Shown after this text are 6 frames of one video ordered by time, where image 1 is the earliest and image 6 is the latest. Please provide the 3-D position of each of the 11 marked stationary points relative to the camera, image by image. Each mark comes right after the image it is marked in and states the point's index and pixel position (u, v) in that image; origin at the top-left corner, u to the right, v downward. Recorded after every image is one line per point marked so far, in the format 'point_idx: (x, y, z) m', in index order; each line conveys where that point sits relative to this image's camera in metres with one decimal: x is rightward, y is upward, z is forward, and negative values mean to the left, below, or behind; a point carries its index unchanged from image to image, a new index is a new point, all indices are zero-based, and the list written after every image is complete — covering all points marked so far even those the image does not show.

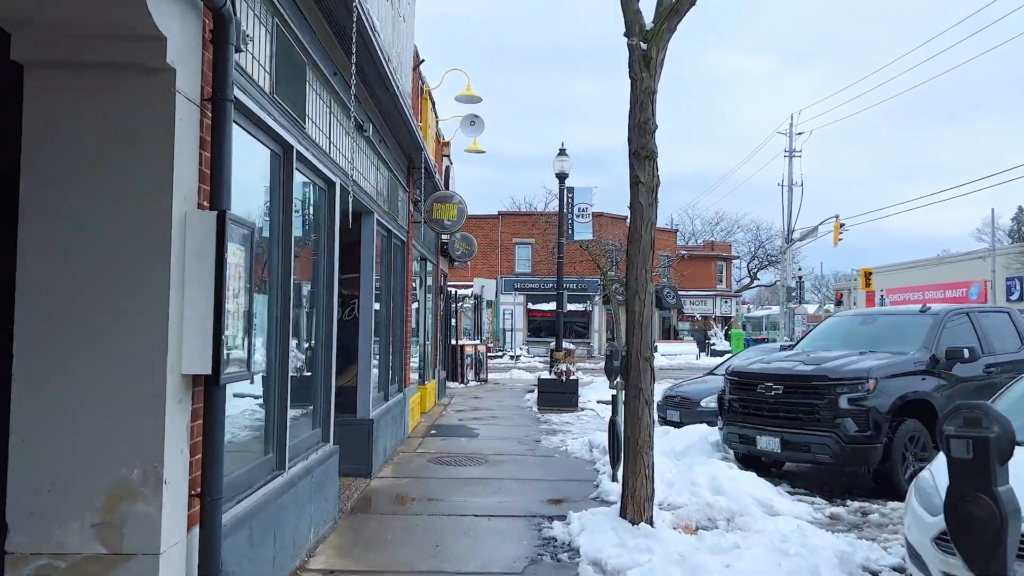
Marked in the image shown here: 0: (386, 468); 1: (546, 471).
0: (-1.3, -1.9, +8.3) m
1: (+0.3, -1.9, +8.3) m
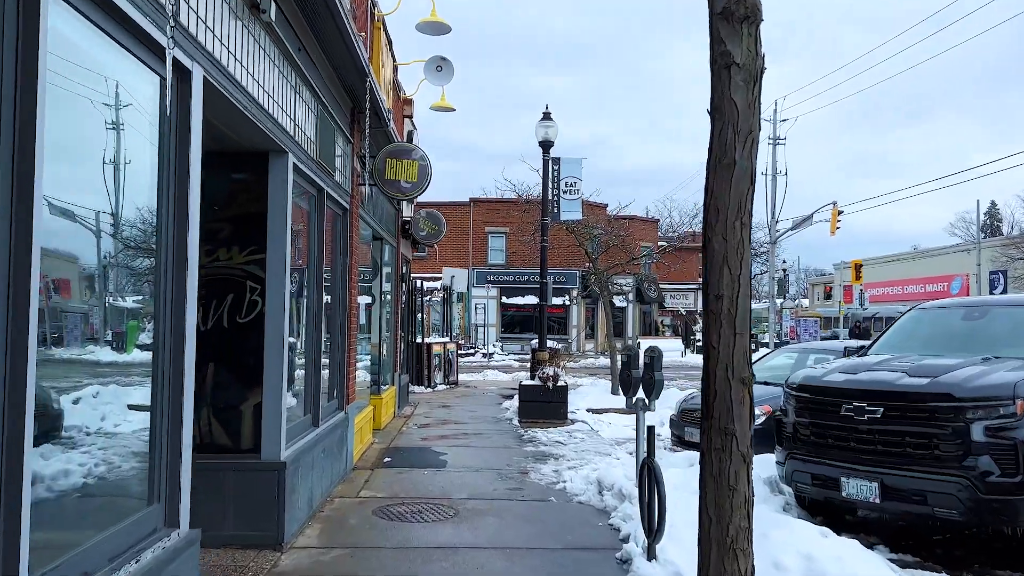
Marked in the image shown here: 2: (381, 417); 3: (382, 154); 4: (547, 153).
0: (-1.4, -1.7, +5.8) m
1: (+0.2, -1.8, +5.8) m
2: (-1.8, -1.8, +10.8) m
3: (-1.3, +1.3, +8.1) m
4: (+0.6, +2.3, +13.7) m
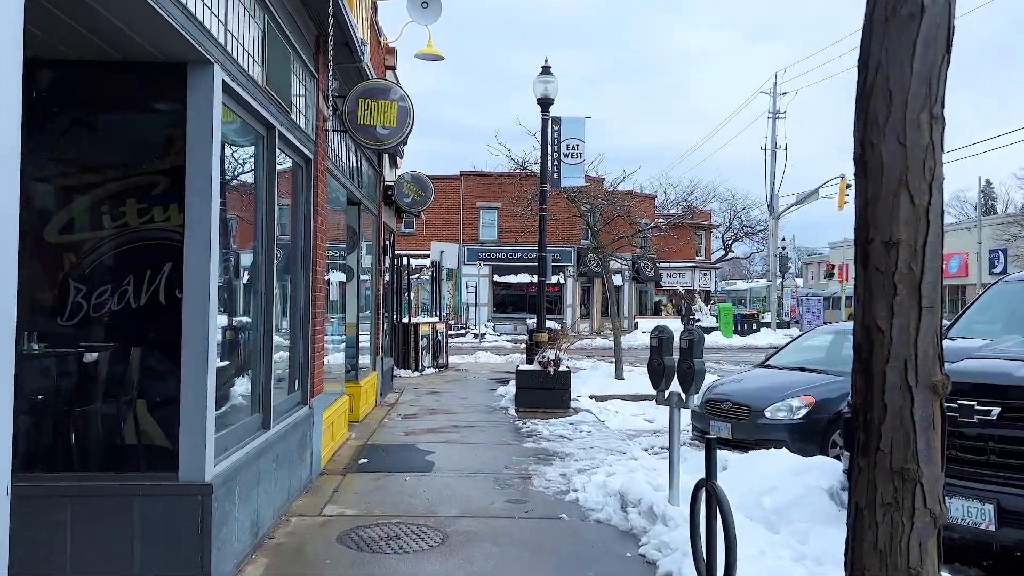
0: (-1.4, -1.5, +4.4) m
1: (+0.2, -1.5, +4.5) m
2: (-1.8, -1.4, +9.5) m
3: (-1.3, +1.6, +6.7) m
4: (+0.5, +2.7, +12.3) m
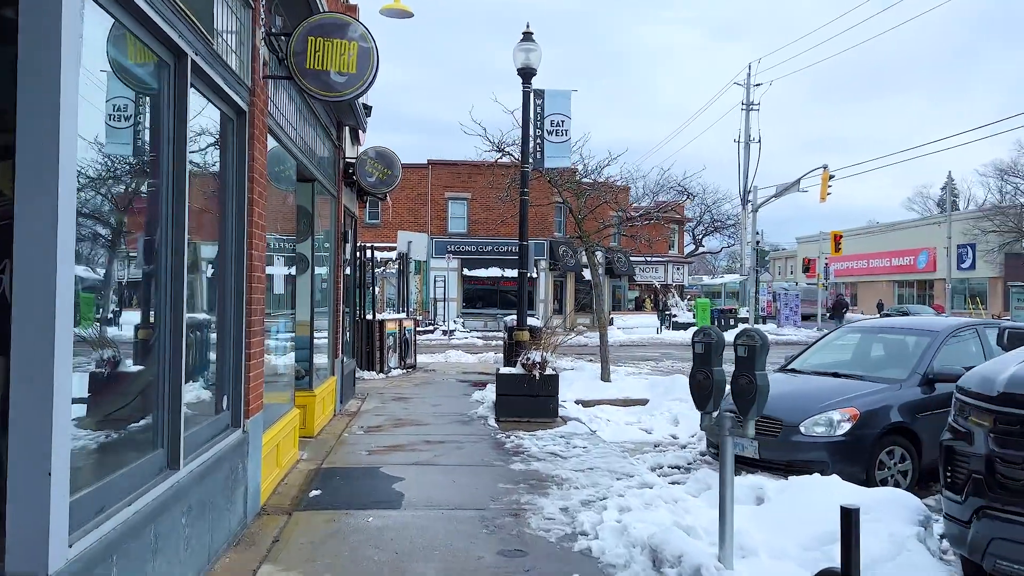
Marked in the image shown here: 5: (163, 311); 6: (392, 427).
0: (-1.4, -1.5, +3.1) m
1: (+0.2, -1.5, +3.2) m
2: (-2.0, -1.3, +8.1) m
3: (-1.4, +1.7, +5.2) m
4: (+0.2, +2.8, +11.0) m
5: (-1.7, -0.1, +3.8) m
6: (-1.3, -1.5, +8.9) m
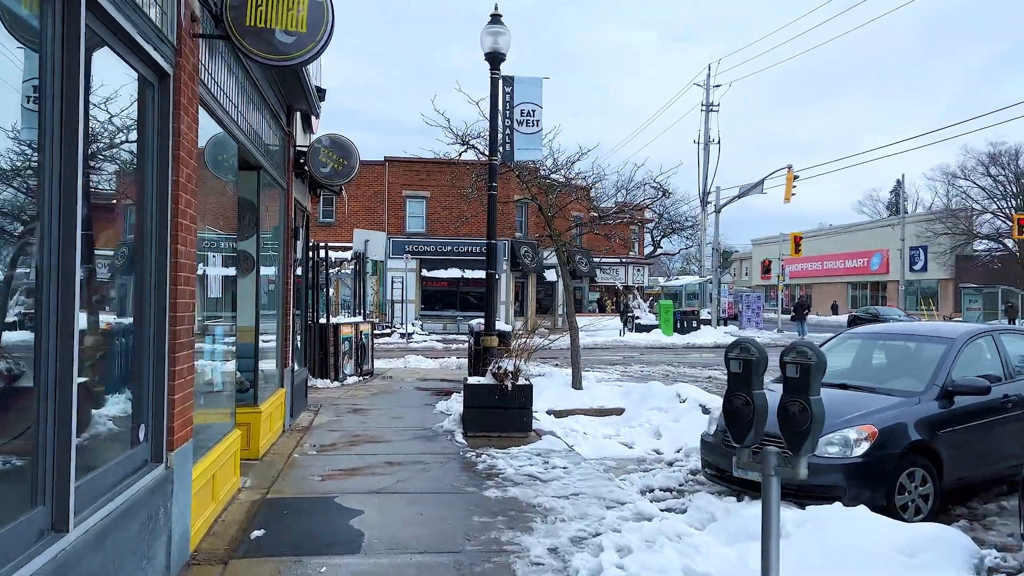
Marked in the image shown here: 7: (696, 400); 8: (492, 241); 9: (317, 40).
0: (-1.4, -1.5, +2.2) m
1: (+0.3, -1.5, +2.4) m
2: (-2.3, -1.4, +7.2) m
3: (-1.5, +1.7, +4.4) m
4: (-0.2, +2.8, +10.1) m
5: (-1.7, -0.1, +2.8) m
6: (-1.6, -1.6, +8.0) m
7: (+2.3, -1.4, +10.1) m
8: (-0.3, +0.7, +11.5) m
9: (-1.1, +1.4, +4.5) m
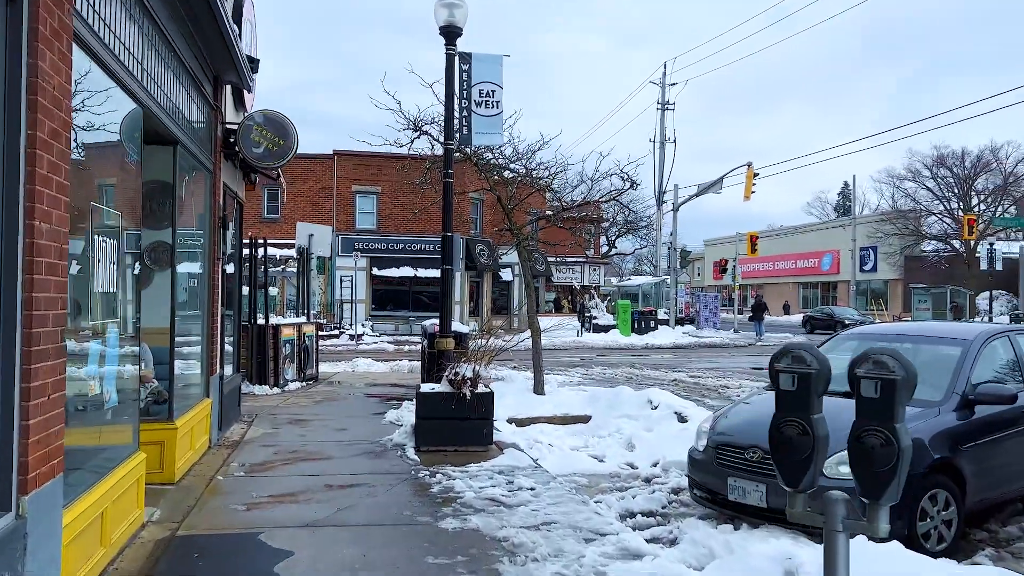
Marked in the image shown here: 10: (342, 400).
0: (-1.4, -1.4, +1.2) m
1: (+0.2, -1.5, +1.5) m
2: (-2.6, -1.3, +6.1) m
3: (-1.6, +1.7, +3.4) m
4: (-0.7, +2.8, +9.2) m
5: (-1.8, -0.1, +1.8) m
6: (-2.0, -1.5, +7.0) m
7: (+1.8, -1.4, +9.3) m
8: (-0.9, +0.7, +10.6) m
9: (-1.2, +1.5, +3.5) m
10: (-2.4, -1.6, +11.3) m
